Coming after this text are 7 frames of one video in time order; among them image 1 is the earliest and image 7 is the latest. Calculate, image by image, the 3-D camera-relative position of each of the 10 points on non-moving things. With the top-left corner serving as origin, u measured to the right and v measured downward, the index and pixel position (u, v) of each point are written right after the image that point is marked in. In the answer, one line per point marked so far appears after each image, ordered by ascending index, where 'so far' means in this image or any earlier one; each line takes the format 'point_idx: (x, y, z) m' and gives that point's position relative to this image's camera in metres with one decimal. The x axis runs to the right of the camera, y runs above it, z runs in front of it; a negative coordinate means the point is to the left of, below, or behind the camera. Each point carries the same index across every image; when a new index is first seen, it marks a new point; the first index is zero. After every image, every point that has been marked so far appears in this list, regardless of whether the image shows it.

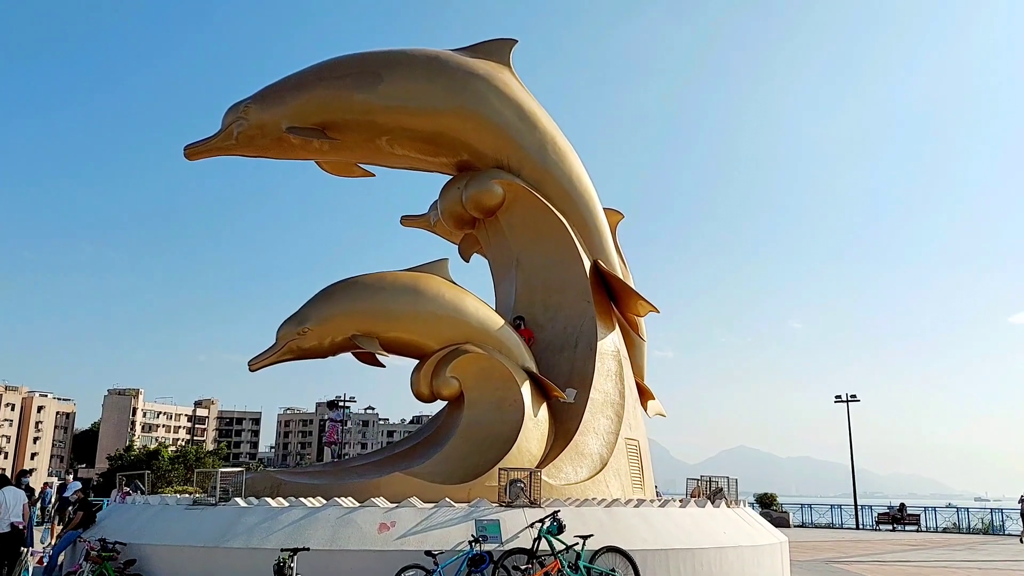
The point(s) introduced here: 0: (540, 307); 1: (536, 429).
0: (+0.3, -0.2, +11.4) m
1: (+0.3, -1.6, +9.8) m
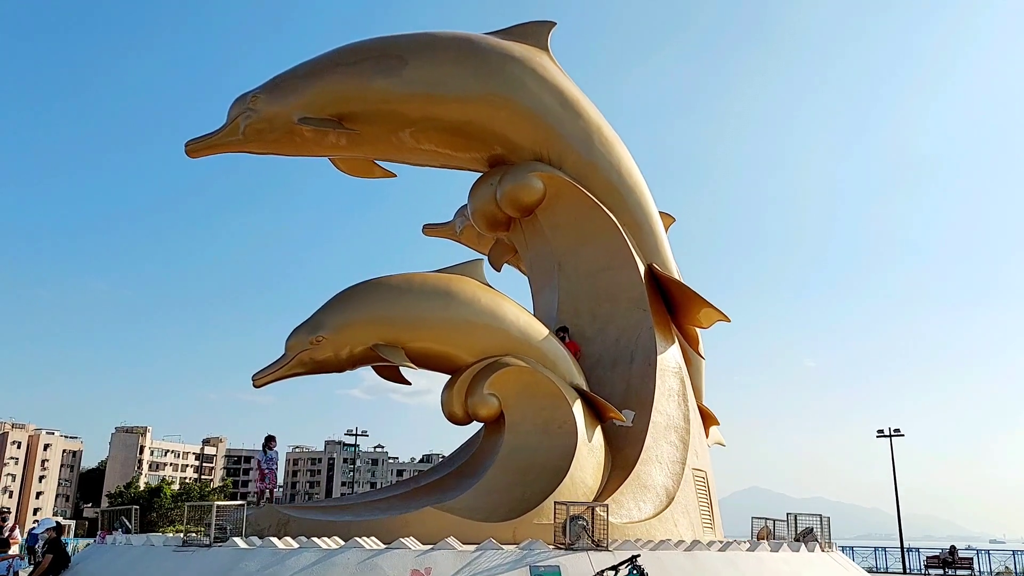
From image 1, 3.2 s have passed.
0: (+0.8, -0.3, +9.9) m
1: (+0.7, -1.6, +8.3) m
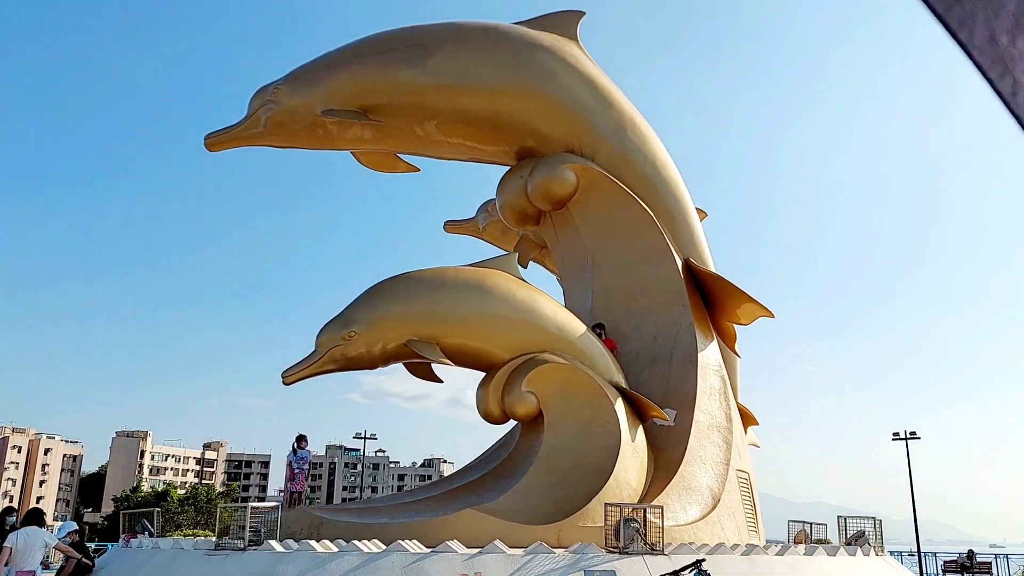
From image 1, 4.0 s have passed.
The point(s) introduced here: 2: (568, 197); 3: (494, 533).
0: (+1.2, -0.3, +9.6) m
1: (+1.1, -1.5, +8.0) m
2: (+0.6, +1.0, +9.9) m
3: (-0.1, -2.0, +7.3) m
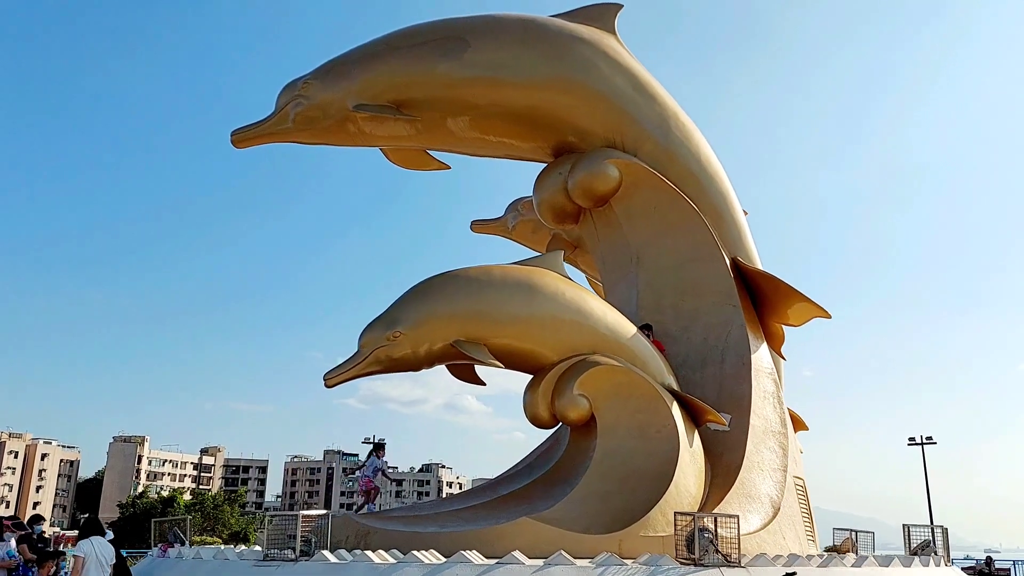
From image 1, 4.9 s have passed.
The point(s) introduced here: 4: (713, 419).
0: (+1.6, -0.3, +9.3) m
1: (+1.5, -1.5, +7.7) m
2: (+1.1, +1.0, +9.6) m
3: (+0.3, -2.0, +7.0) m
4: (+1.8, -1.2, +8.1) m
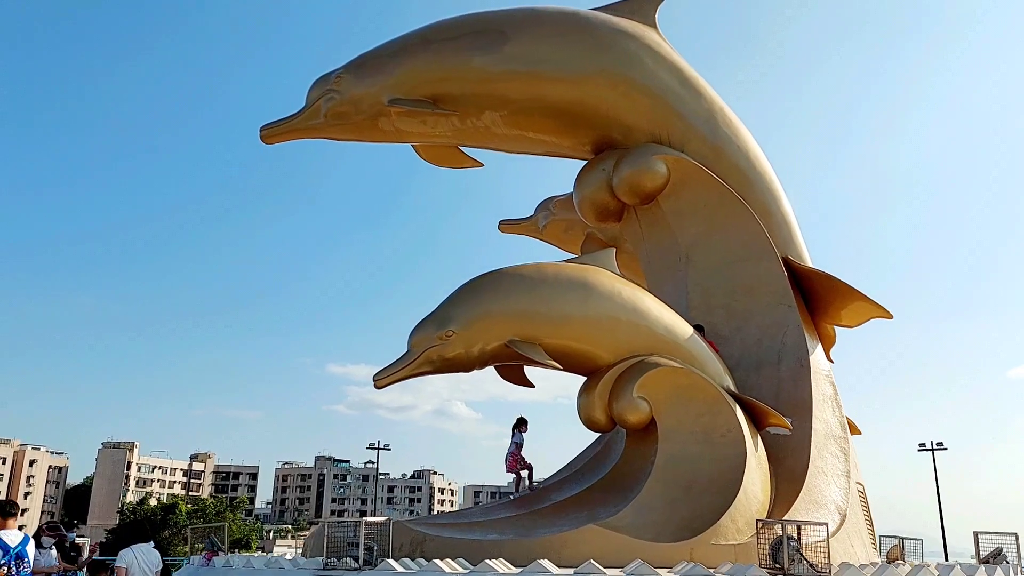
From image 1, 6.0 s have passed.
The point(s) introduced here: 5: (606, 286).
0: (+2.1, -0.3, +9.0) m
1: (+2.0, -1.5, +7.4) m
2: (+1.5, +1.0, +9.3) m
3: (+0.8, -2.0, +6.7) m
4: (+2.3, -1.2, +7.8) m
5: (+0.8, 0.0, +8.0) m
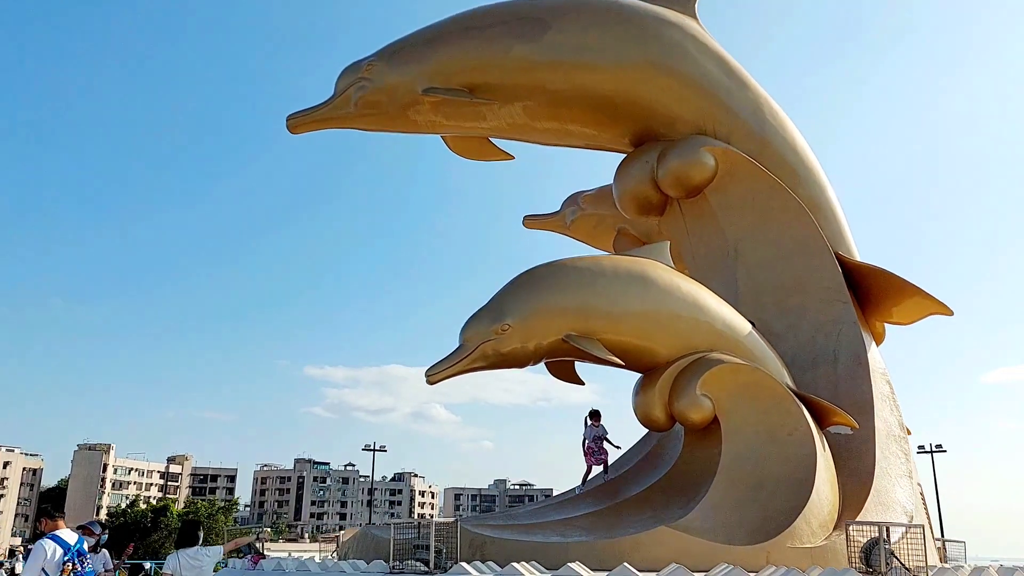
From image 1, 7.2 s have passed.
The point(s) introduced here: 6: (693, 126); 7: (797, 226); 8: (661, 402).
0: (+2.6, -0.2, +8.7) m
1: (+2.5, -1.4, +7.1) m
2: (+2.0, +1.1, +9.0) m
3: (+1.3, -1.9, +6.4) m
4: (+2.8, -1.1, +7.5) m
5: (+1.3, +0.1, +7.7) m
6: (+1.9, +1.7, +9.6) m
7: (+2.8, +0.6, +8.9) m
8: (+1.2, -1.0, +7.5) m
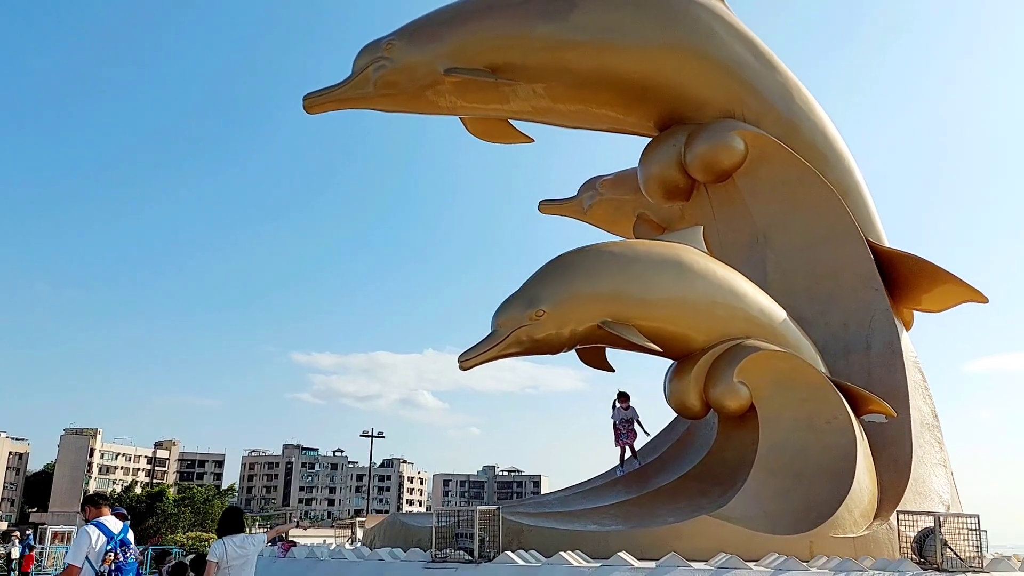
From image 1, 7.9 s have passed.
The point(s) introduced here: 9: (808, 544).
0: (+2.8, -0.1, +8.6) m
1: (+2.8, -1.3, +7.0) m
2: (+2.2, +1.2, +8.9) m
3: (+1.6, -1.8, +6.3) m
4: (+3.0, -1.0, +7.4) m
5: (+1.6, +0.2, +7.6) m
6: (+2.2, +1.9, +9.4) m
7: (+3.1, +0.7, +8.8) m
8: (+1.5, -0.8, +7.3) m
9: (+2.1, -1.8, +6.4) m
